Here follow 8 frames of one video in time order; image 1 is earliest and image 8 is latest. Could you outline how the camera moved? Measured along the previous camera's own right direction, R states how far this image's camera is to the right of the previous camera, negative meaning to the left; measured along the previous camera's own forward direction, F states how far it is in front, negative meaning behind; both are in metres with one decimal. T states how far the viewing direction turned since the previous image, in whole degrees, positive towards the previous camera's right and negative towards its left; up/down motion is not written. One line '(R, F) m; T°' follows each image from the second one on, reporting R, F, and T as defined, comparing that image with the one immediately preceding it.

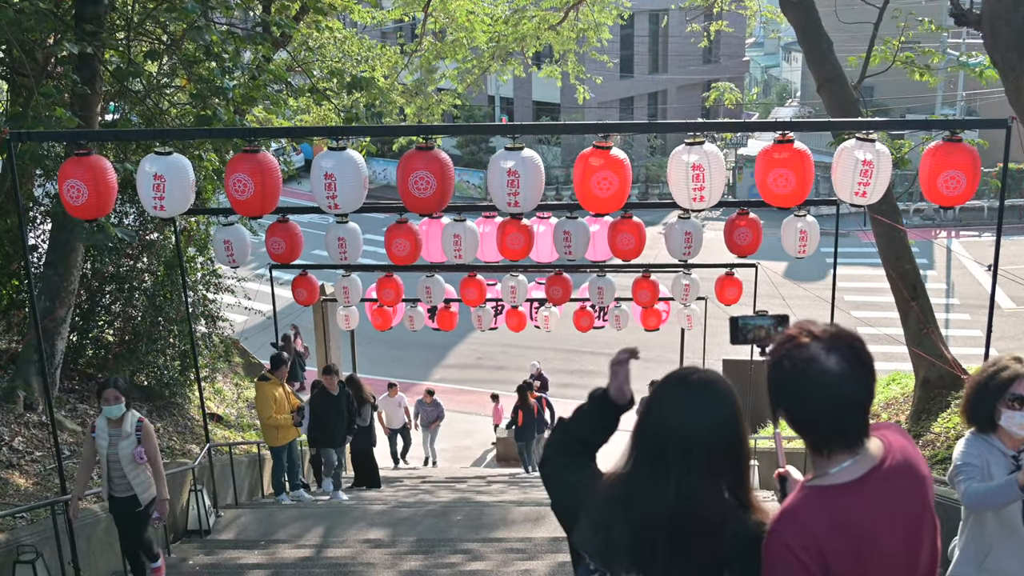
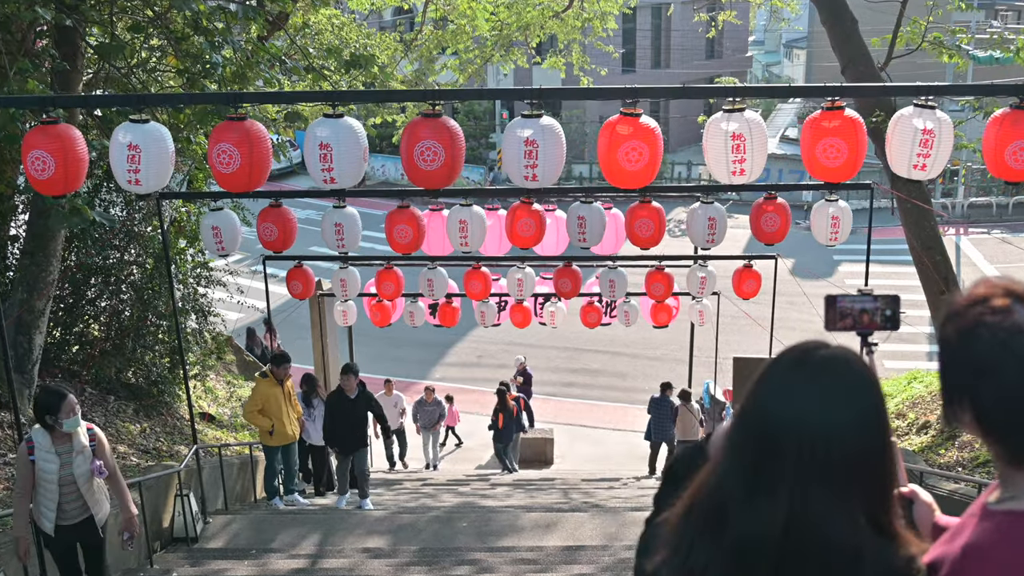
(-0.1, +0.5) m; 0°
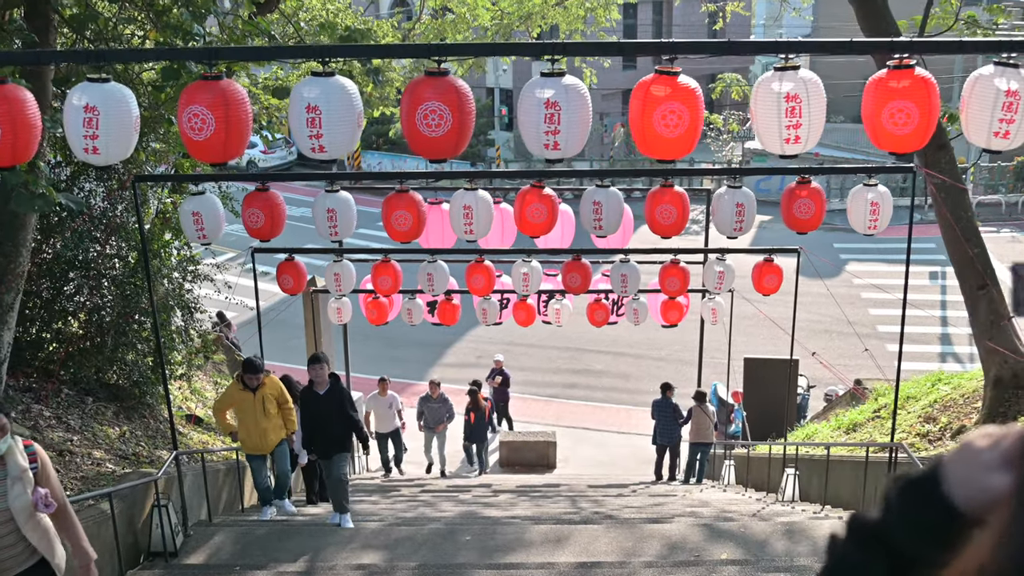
(-0.1, +0.6) m; 0°
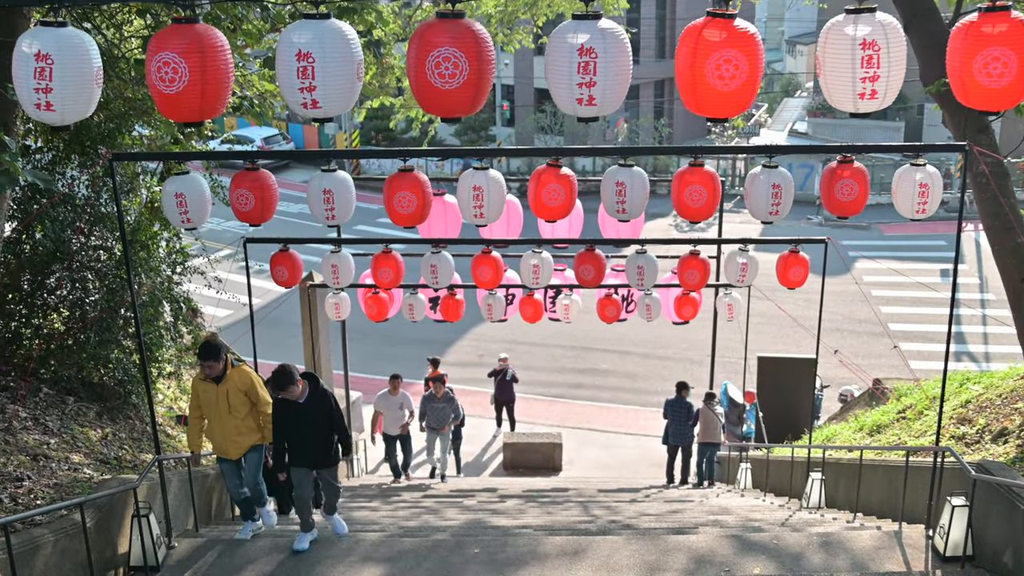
(-0.1, +0.6) m; 0°
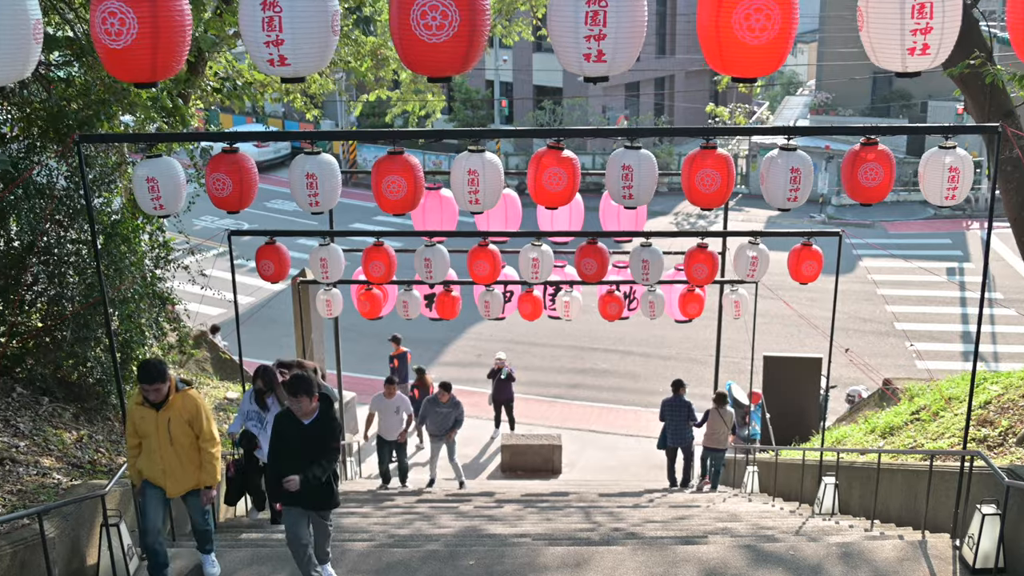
(0.0, +0.4) m; 0°
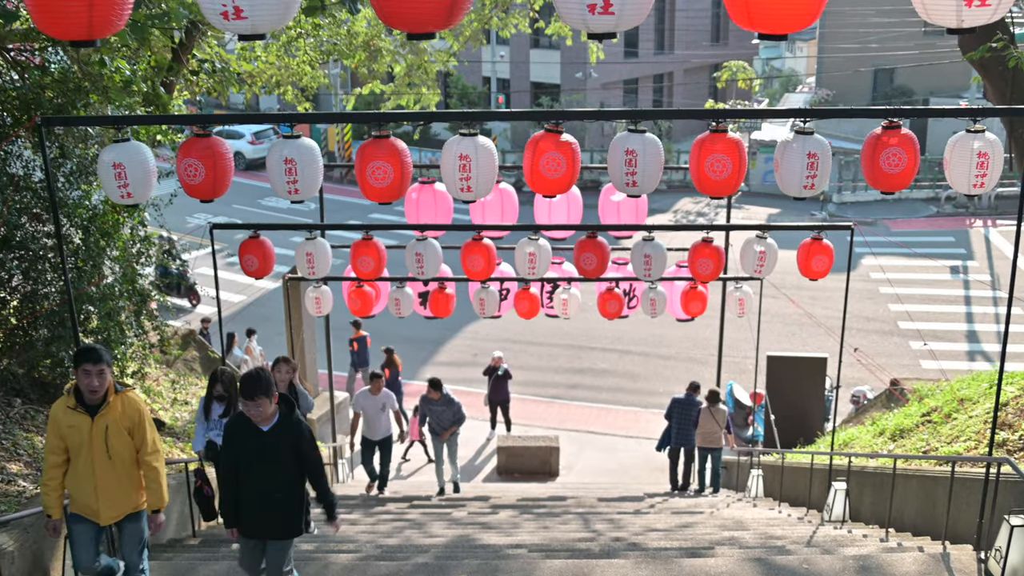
(0.0, +0.4) m; 0°
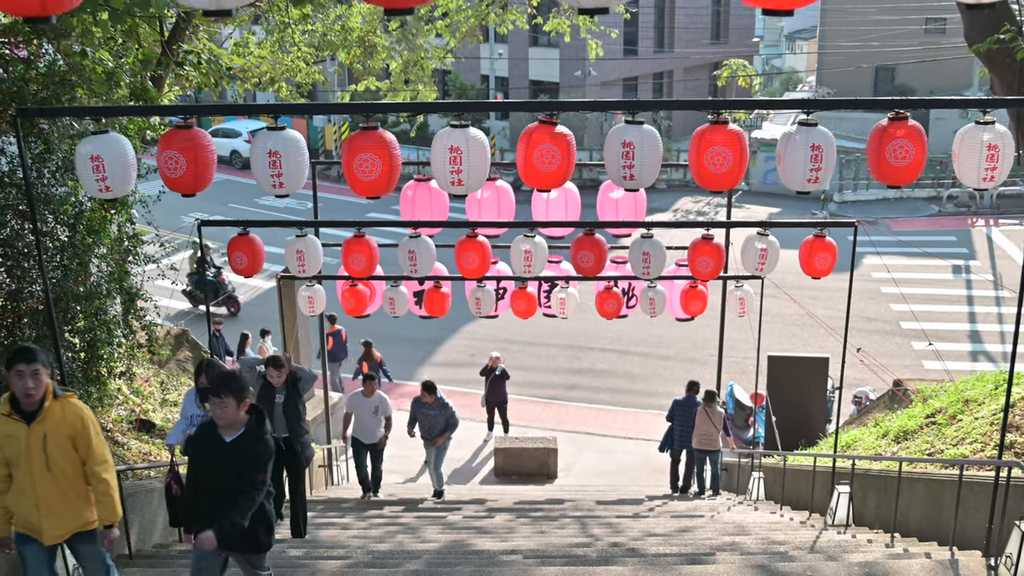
(0.0, +0.2) m; 0°
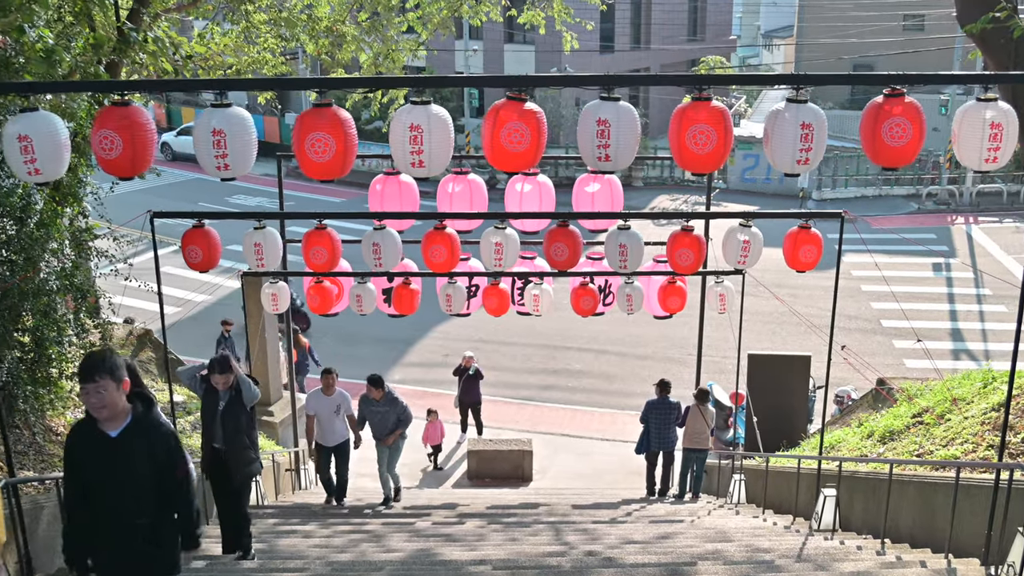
(+0.1, +0.4) m; +1°
